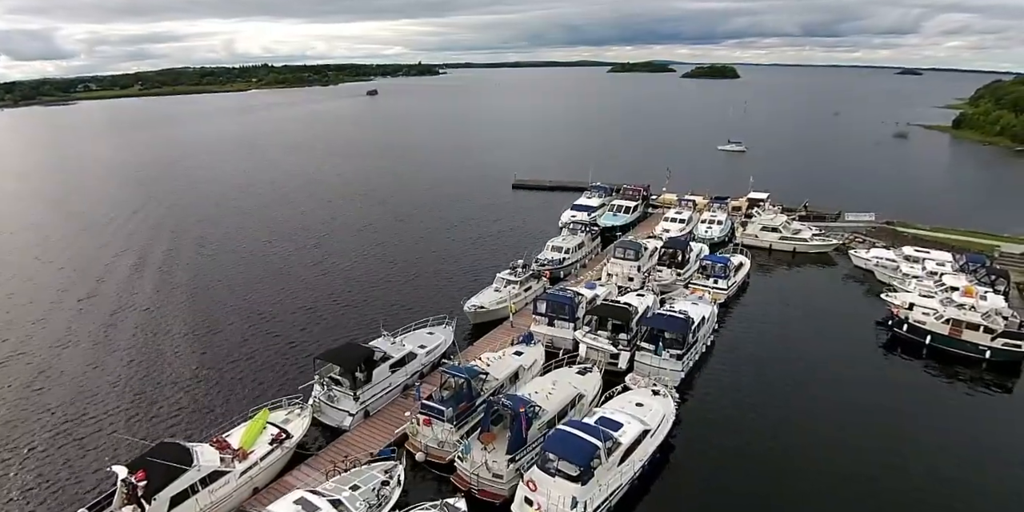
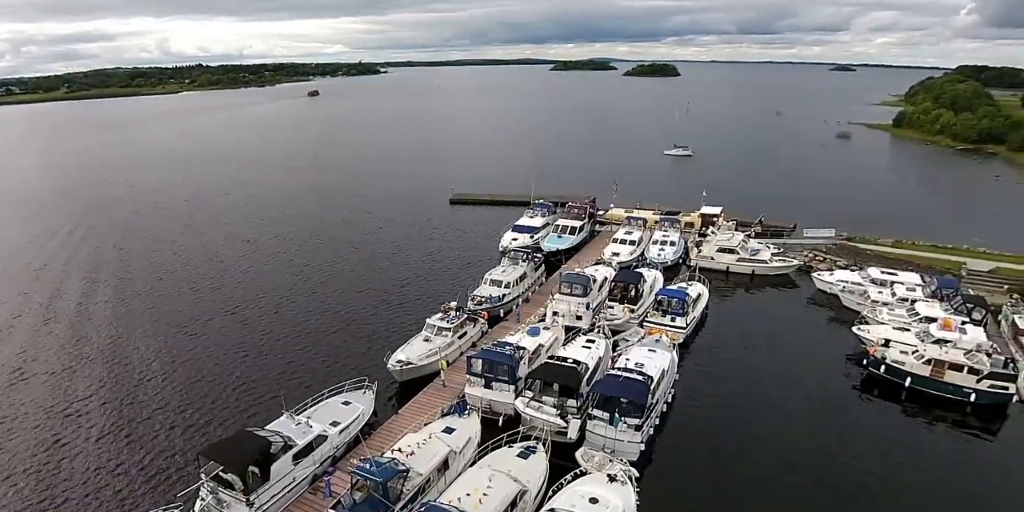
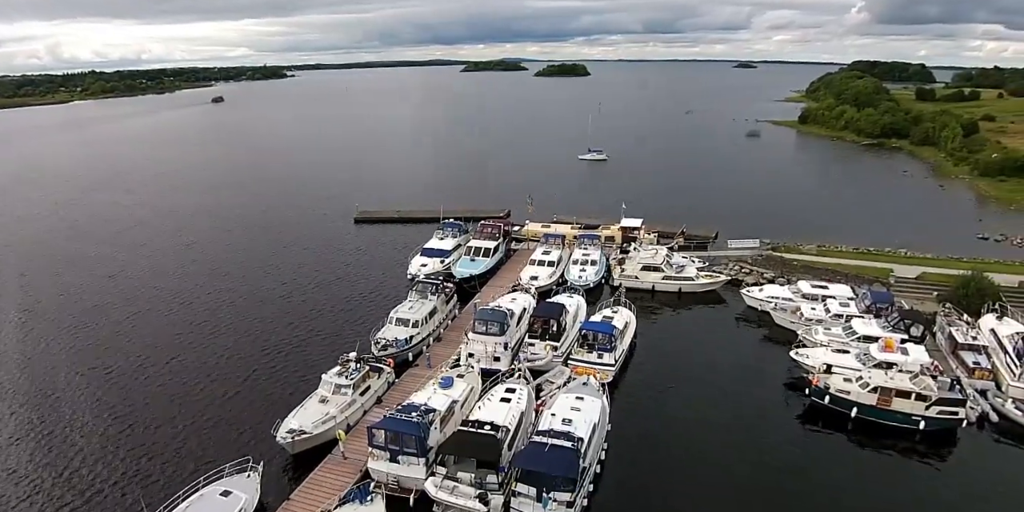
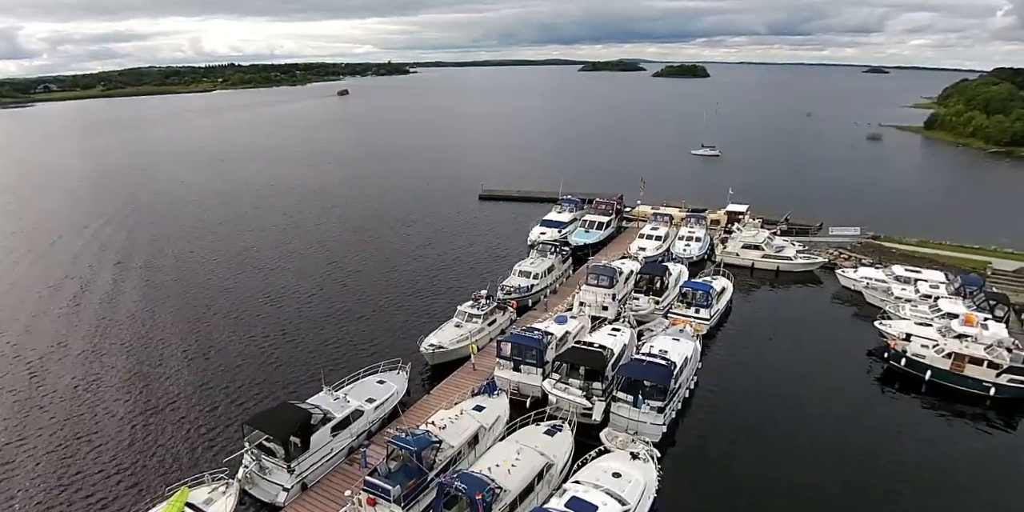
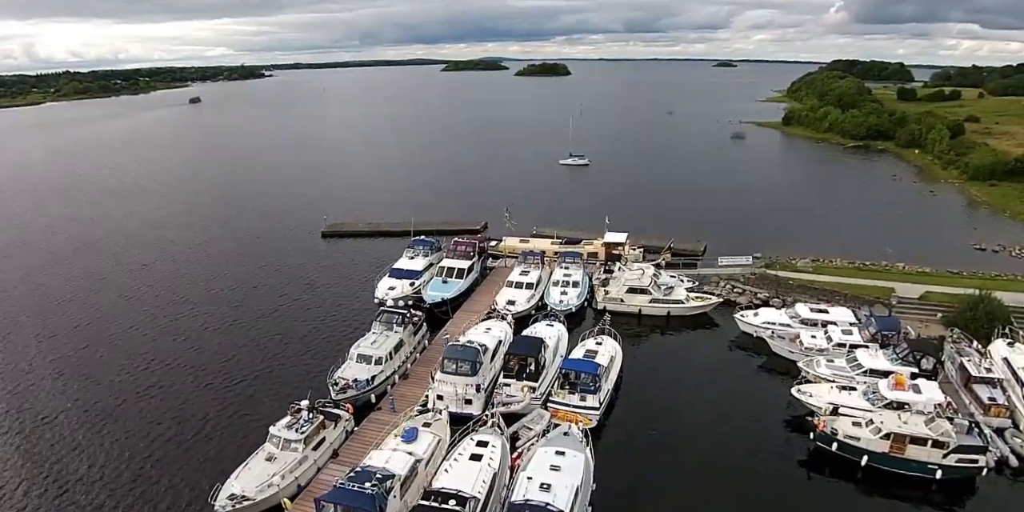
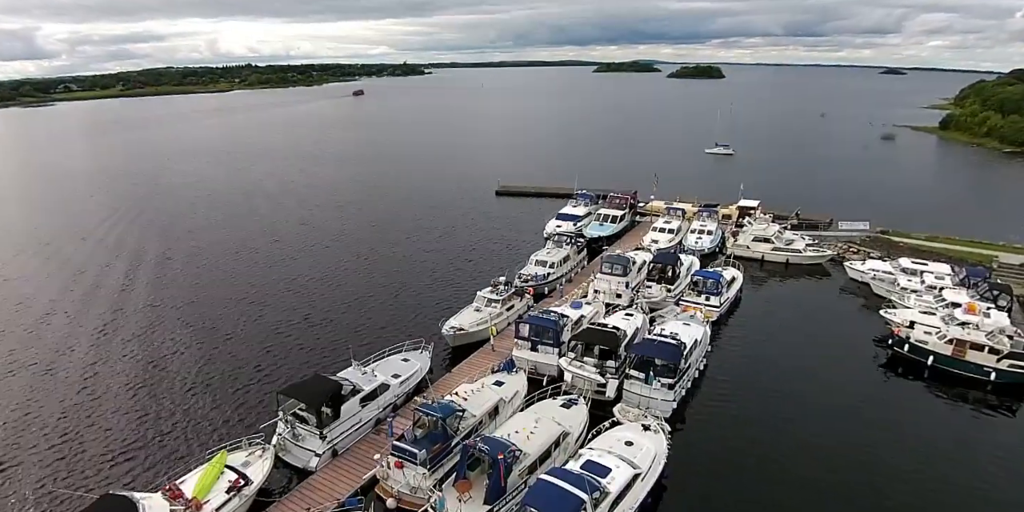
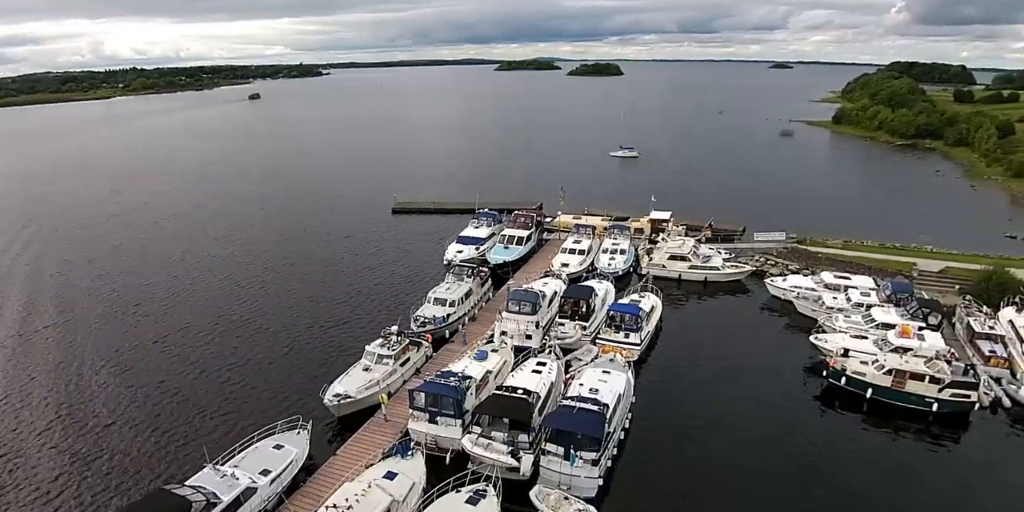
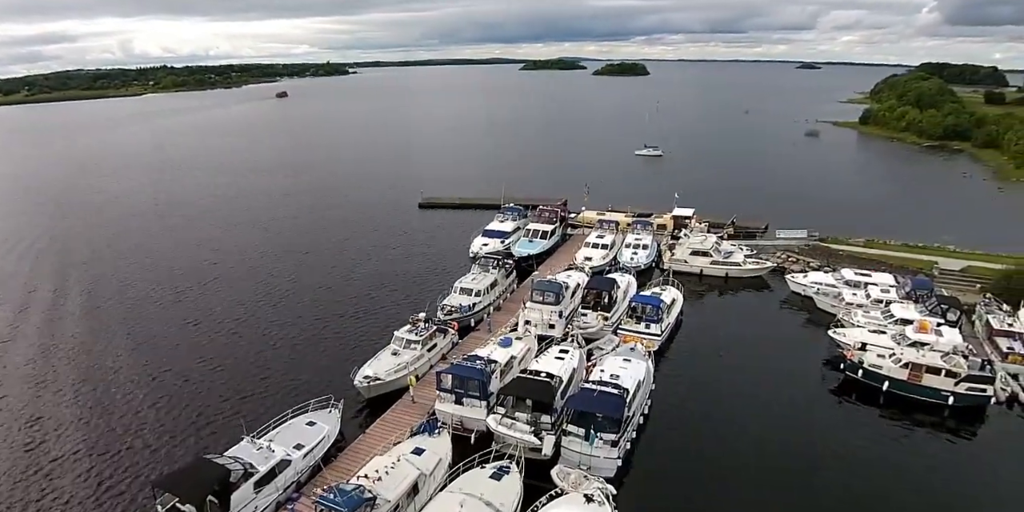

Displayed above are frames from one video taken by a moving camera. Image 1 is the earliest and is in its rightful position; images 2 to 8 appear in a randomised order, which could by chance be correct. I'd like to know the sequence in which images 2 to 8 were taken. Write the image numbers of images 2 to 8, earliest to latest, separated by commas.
6, 4, 2, 8, 7, 3, 5
